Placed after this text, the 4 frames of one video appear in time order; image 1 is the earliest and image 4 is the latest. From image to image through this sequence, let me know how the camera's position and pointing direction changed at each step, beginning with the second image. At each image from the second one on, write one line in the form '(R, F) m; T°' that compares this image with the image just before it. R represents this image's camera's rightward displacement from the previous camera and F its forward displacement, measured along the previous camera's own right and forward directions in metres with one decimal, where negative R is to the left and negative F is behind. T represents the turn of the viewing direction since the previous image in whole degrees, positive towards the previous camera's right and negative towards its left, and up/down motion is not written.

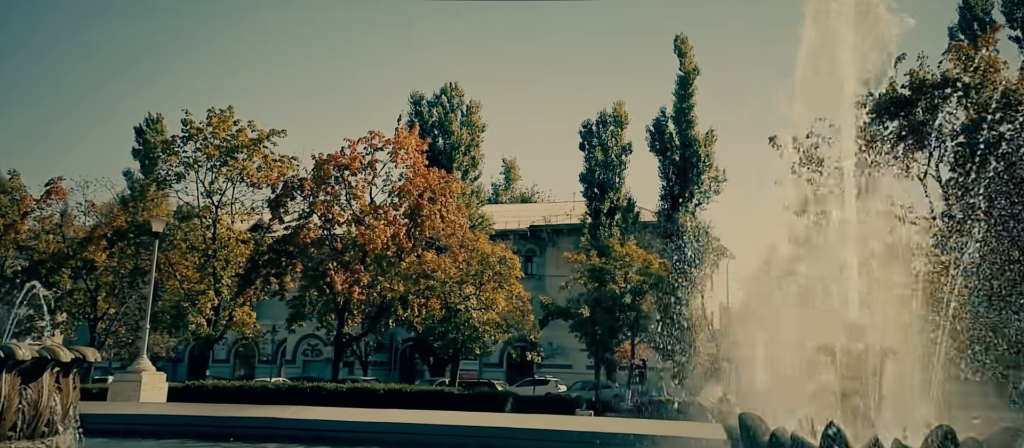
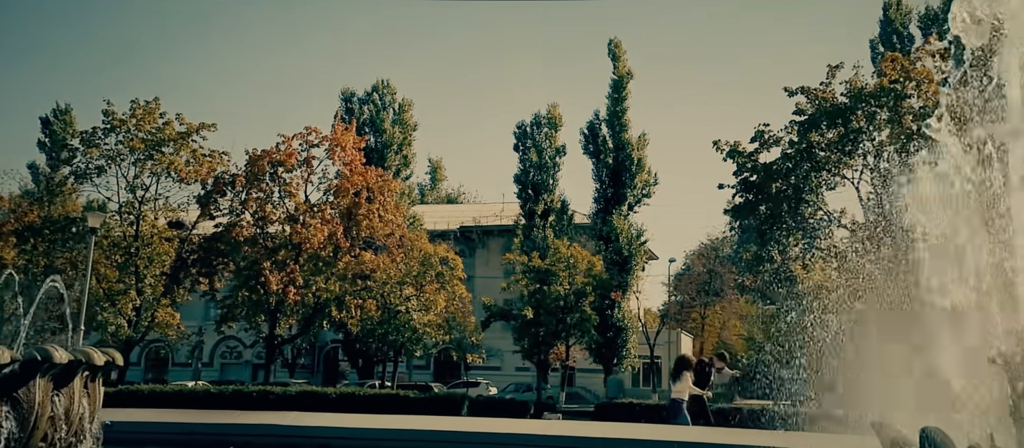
(-0.6, +0.1) m; +6°
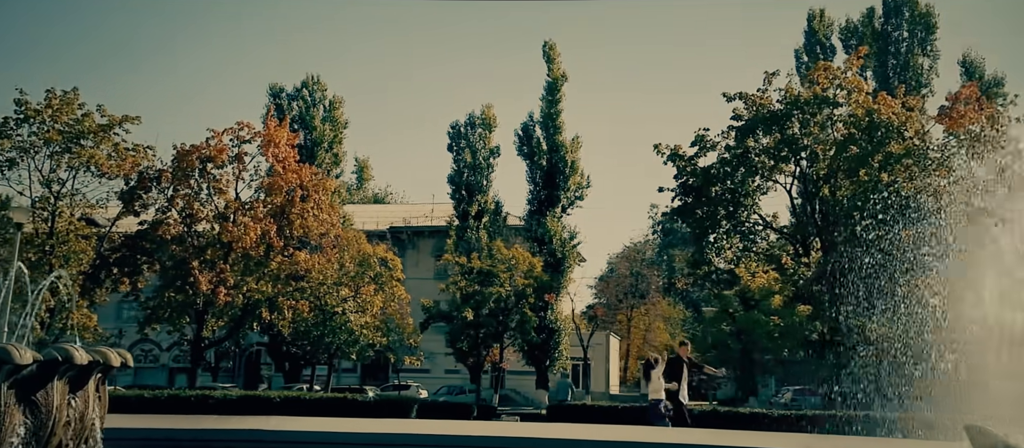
(-0.5, +0.1) m; +6°
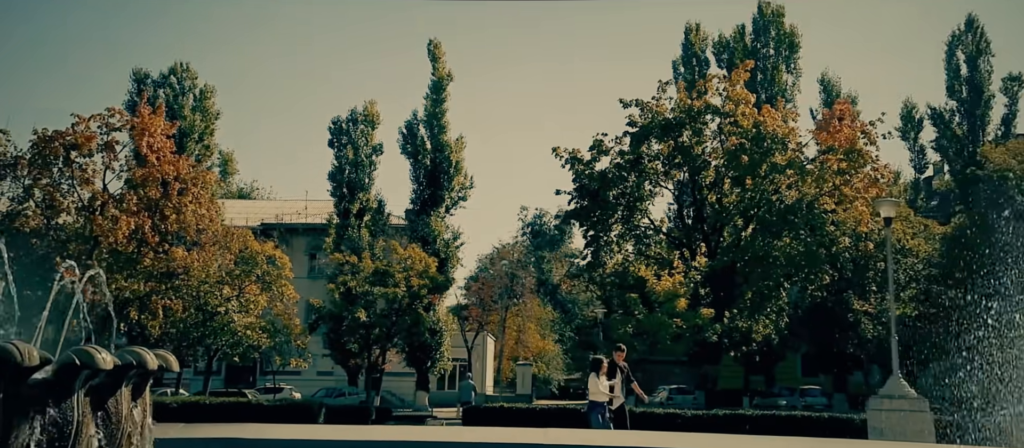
(-0.9, +0.2) m; +10°
